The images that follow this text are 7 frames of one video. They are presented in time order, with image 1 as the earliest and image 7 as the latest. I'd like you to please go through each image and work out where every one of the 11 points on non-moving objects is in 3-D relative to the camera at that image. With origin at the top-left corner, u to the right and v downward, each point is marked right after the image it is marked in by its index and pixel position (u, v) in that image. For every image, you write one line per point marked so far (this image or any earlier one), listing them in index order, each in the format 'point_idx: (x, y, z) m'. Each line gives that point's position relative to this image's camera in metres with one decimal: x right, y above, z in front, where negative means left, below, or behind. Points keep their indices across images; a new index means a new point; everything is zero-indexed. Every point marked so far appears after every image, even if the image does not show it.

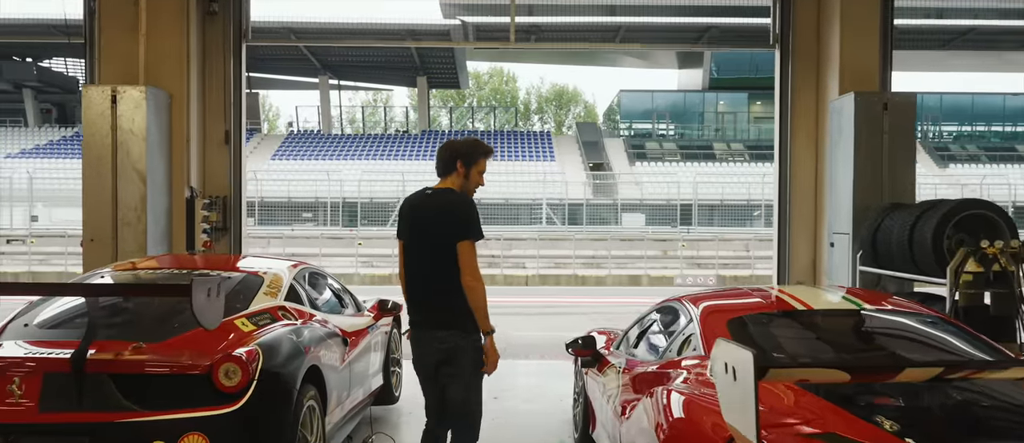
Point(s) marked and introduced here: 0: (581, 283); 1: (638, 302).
0: (+1.3, -1.2, +14.0) m
1: (+1.8, -1.2, +10.7) m
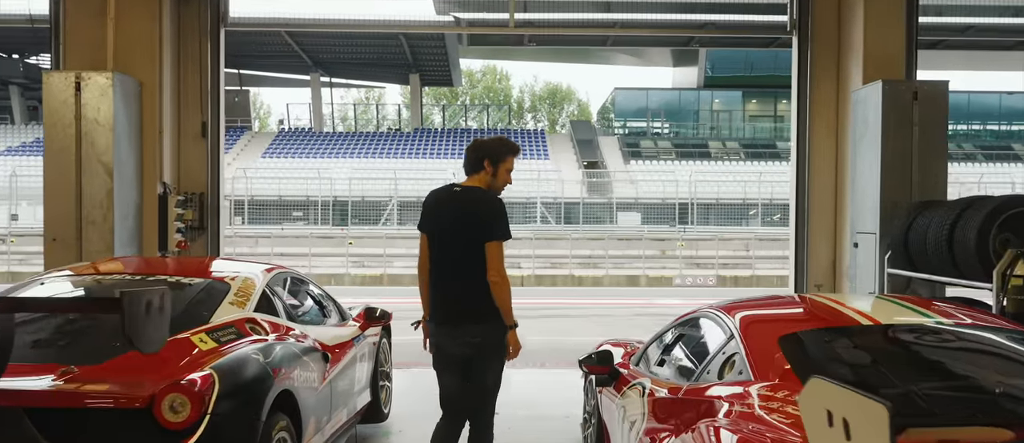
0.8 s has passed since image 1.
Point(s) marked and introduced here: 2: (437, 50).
0: (+1.2, -1.2, +13.7) m
1: (+1.7, -1.2, +10.4) m
2: (-1.6, +3.6, +15.8) m
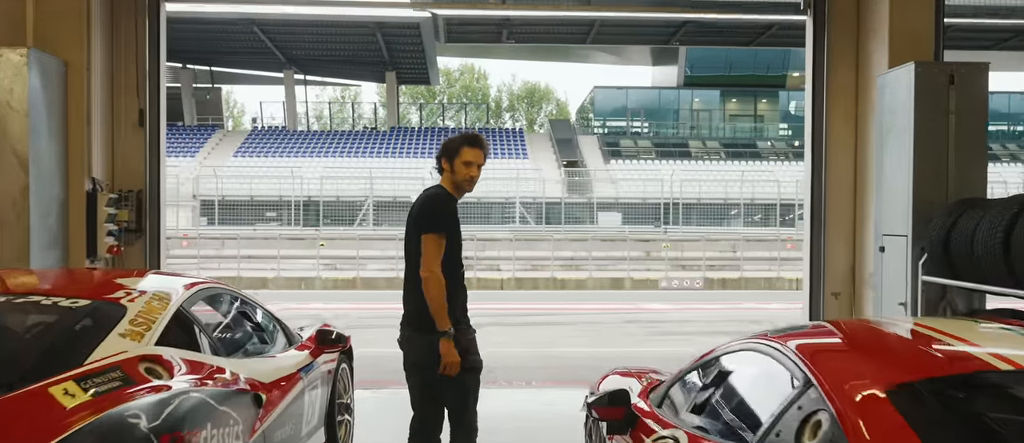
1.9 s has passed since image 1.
0: (+0.9, -1.2, +13.1) m
1: (+1.5, -1.2, +9.8) m
2: (-2.0, +3.6, +15.2) m
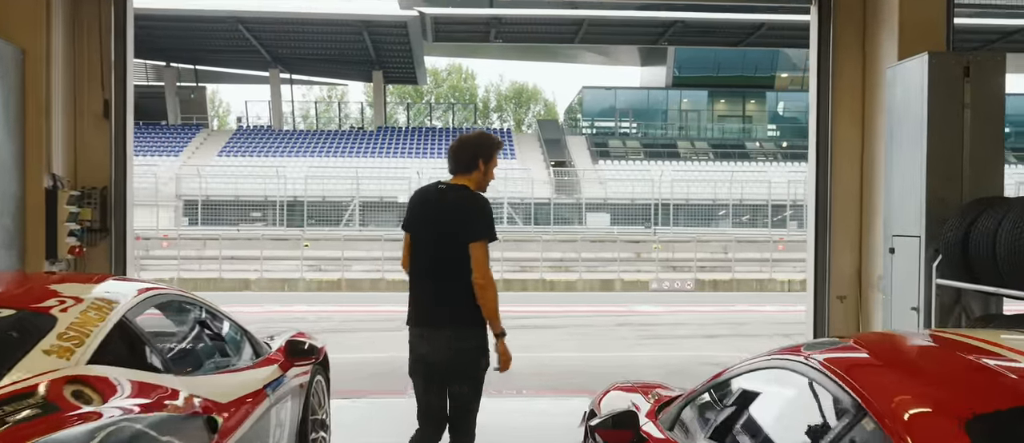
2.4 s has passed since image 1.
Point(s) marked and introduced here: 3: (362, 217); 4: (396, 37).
0: (+0.7, -1.2, +12.9) m
1: (+1.3, -1.2, +9.6) m
2: (-2.3, +3.6, +14.9) m
3: (-2.8, +0.1, +14.0) m
4: (-2.2, +3.6, +14.2) m
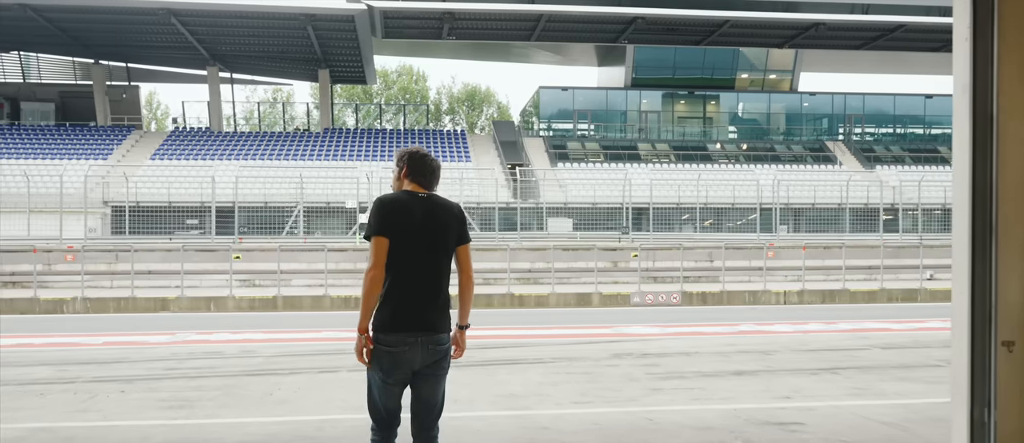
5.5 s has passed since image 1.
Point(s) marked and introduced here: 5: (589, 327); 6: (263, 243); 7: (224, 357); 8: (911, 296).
0: (+0.1, -1.3, +11.4) m
1: (+1.0, -1.2, +8.1) m
2: (-3.0, +3.5, +13.2) m
3: (-3.4, 0.0, +12.2) m
4: (-2.9, +3.5, +12.5) m
5: (+0.9, -1.3, +8.8) m
6: (-4.0, -0.3, +11.7) m
7: (-2.5, -1.2, +6.3) m
8: (+6.6, -1.2, +12.3) m
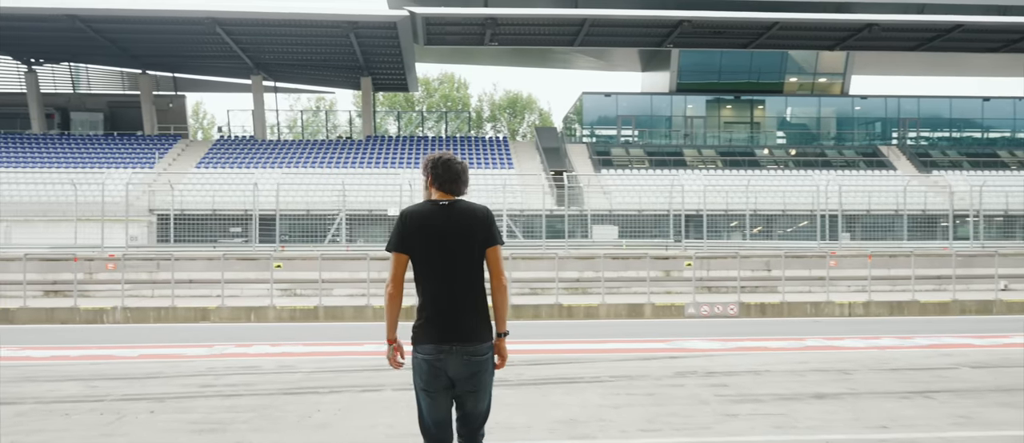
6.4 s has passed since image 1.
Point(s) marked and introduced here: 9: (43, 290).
0: (+0.8, -1.4, +10.9) m
1: (+1.5, -1.3, +7.6) m
2: (-2.2, +3.3, +13.0) m
3: (-2.7, -0.2, +11.9) m
4: (-2.1, +3.3, +12.3) m
5: (+1.5, -1.3, +8.3) m
6: (-3.3, -0.5, +11.4) m
7: (-2.0, -1.2, +6.0) m
8: (+7.4, -1.3, +11.4) m
9: (-7.2, -1.1, +11.3) m
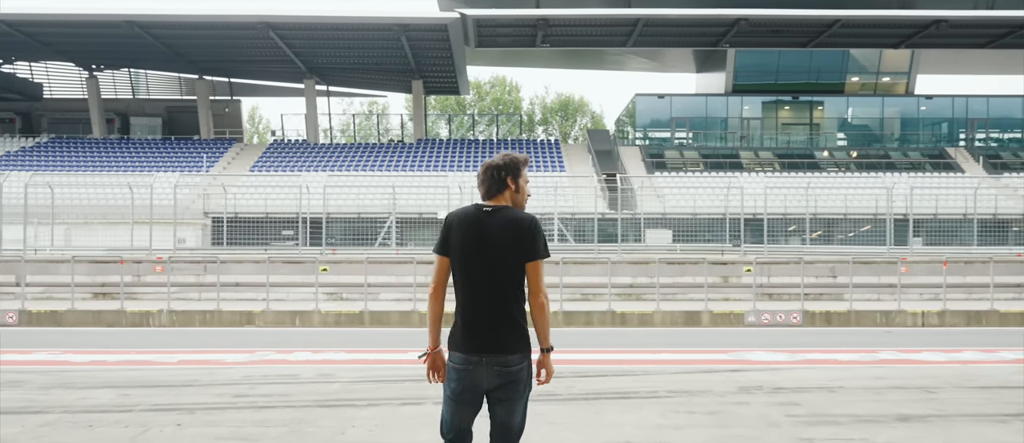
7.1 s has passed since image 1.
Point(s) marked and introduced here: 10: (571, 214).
0: (+1.5, -1.4, +10.4) m
1: (+2.0, -1.3, +7.1) m
2: (-1.3, +3.3, +12.7) m
3: (-1.9, -0.2, +11.7) m
4: (-1.3, +3.3, +12.0) m
5: (+2.0, -1.4, +7.8) m
6: (-2.5, -0.5, +11.2) m
7: (-1.7, -1.2, +5.7) m
8: (+8.1, -1.4, +10.5) m
9: (-6.5, -1.1, +11.4) m
10: (+1.0, +0.1, +11.6) m
